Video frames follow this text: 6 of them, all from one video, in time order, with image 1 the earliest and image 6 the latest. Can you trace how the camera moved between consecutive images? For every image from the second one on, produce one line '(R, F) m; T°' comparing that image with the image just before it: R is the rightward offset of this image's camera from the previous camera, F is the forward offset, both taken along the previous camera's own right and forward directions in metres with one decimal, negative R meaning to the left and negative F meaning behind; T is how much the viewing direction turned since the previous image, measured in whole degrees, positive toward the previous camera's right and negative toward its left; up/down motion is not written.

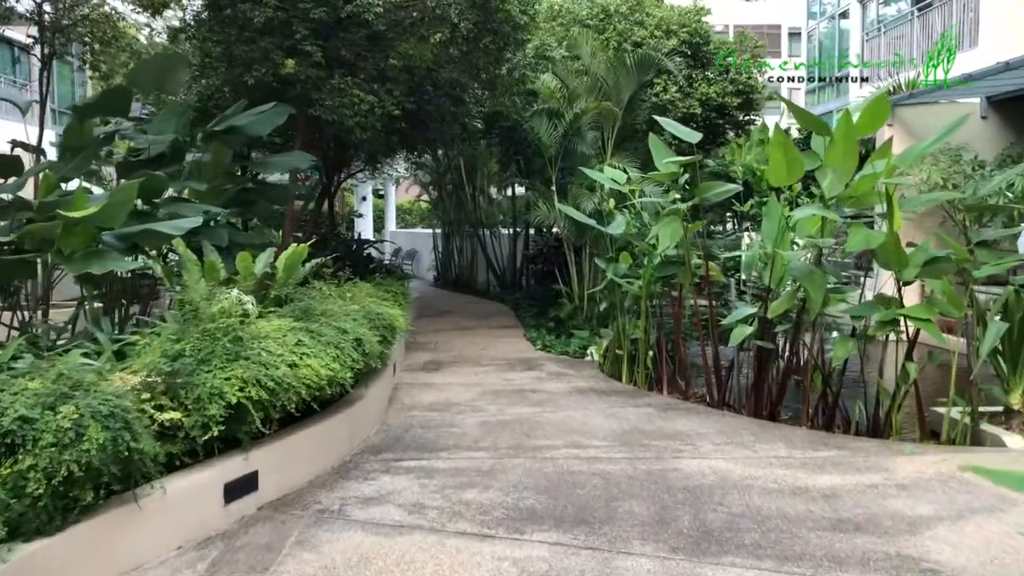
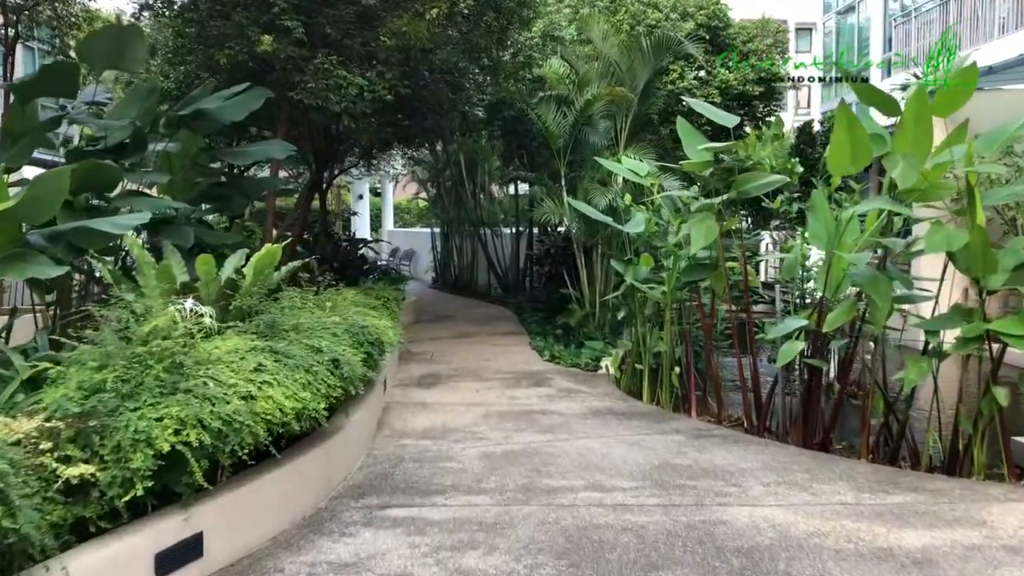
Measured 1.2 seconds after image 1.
(0.0, +0.8) m; 0°
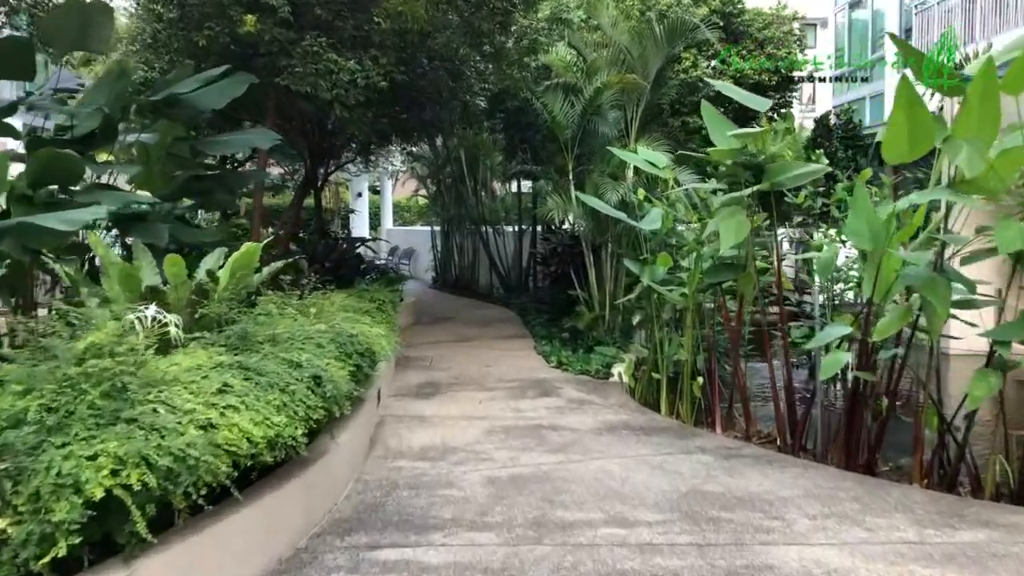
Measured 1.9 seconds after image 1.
(0.0, +0.5) m; 0°
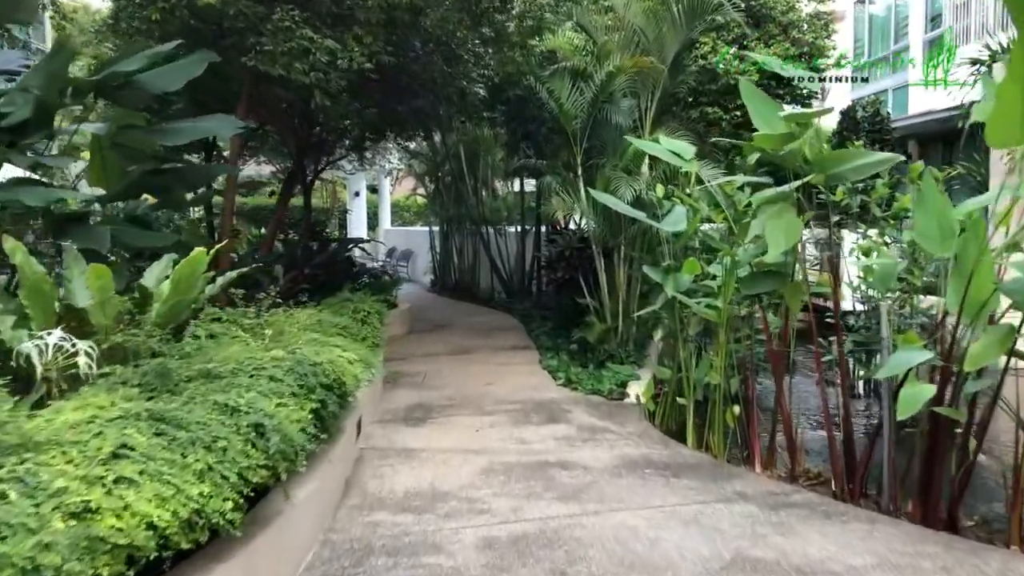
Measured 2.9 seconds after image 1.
(0.0, +0.7) m; 0°
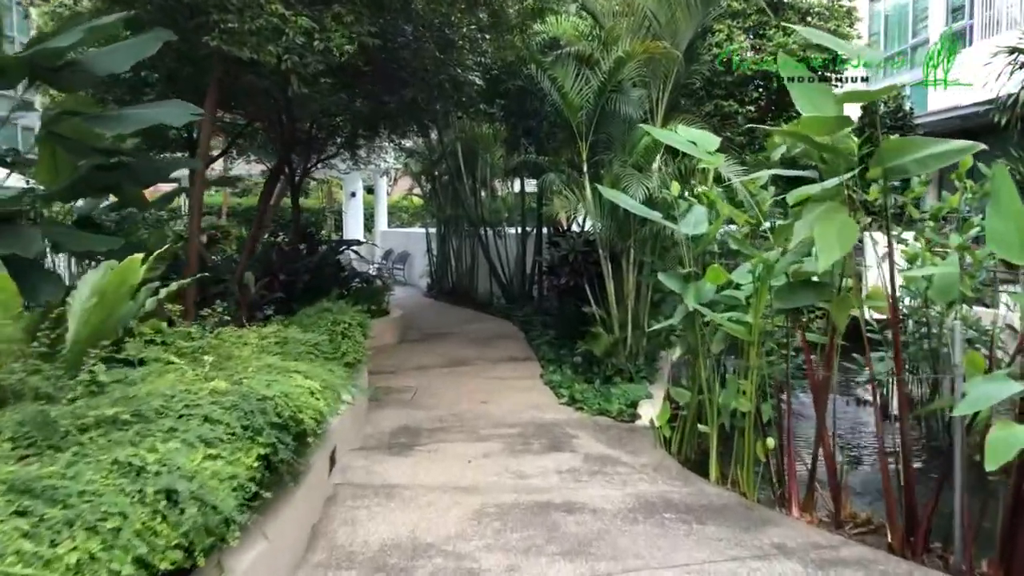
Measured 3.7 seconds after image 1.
(0.0, +0.6) m; 0°
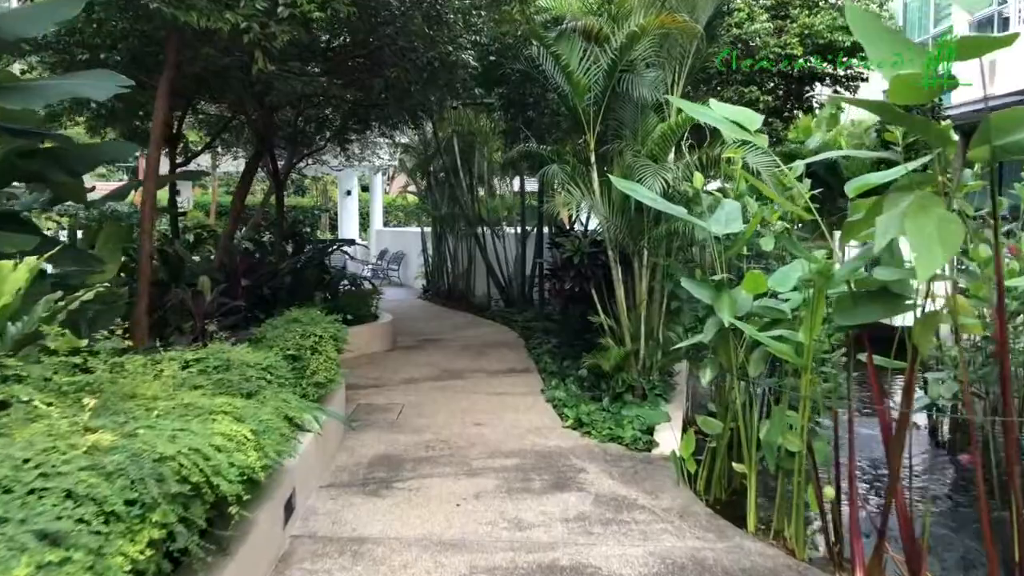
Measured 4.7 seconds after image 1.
(0.0, +0.7) m; 0°
